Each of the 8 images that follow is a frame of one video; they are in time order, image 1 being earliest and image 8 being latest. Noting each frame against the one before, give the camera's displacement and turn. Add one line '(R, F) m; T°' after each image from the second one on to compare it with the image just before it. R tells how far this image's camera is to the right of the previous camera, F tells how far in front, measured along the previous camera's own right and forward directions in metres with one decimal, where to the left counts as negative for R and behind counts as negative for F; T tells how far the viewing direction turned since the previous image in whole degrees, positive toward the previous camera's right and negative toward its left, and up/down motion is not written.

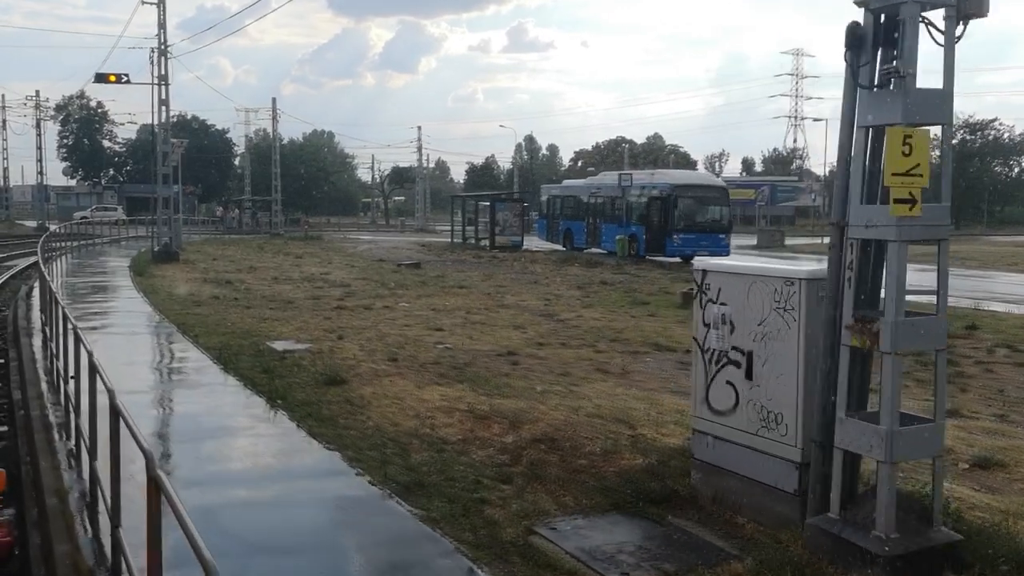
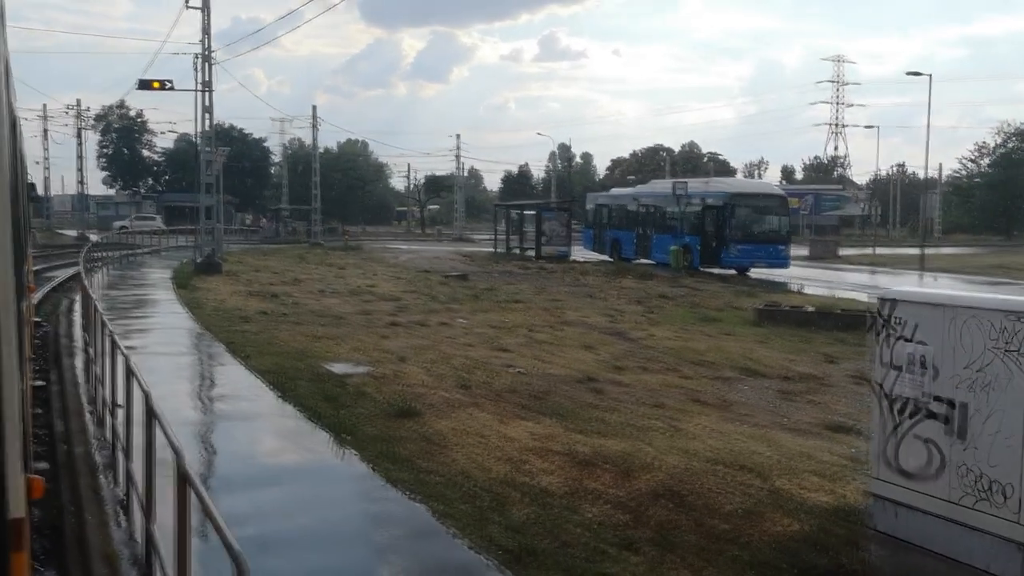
(-0.6, +1.1) m; -2°
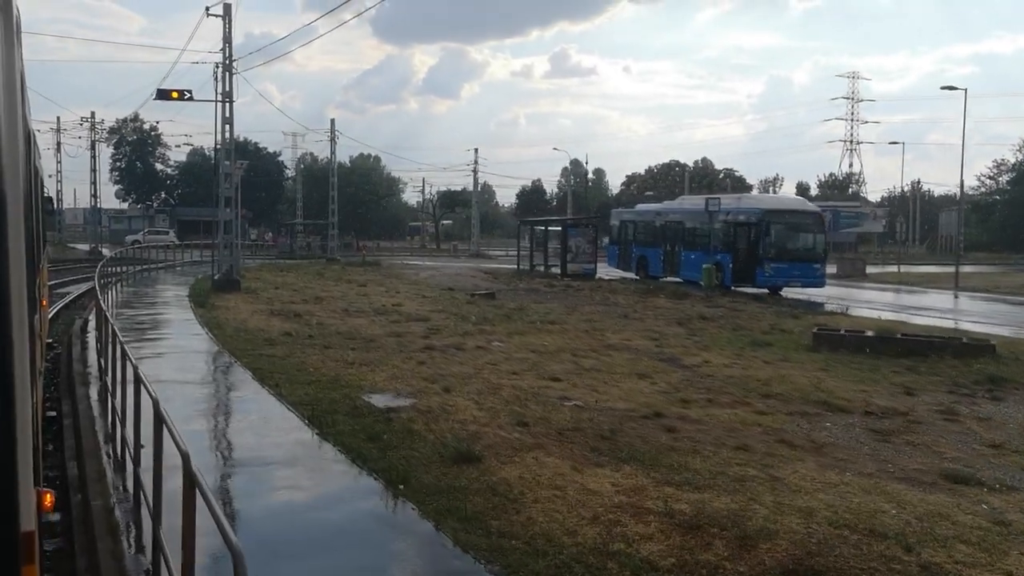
(-0.6, +1.1) m; -1°
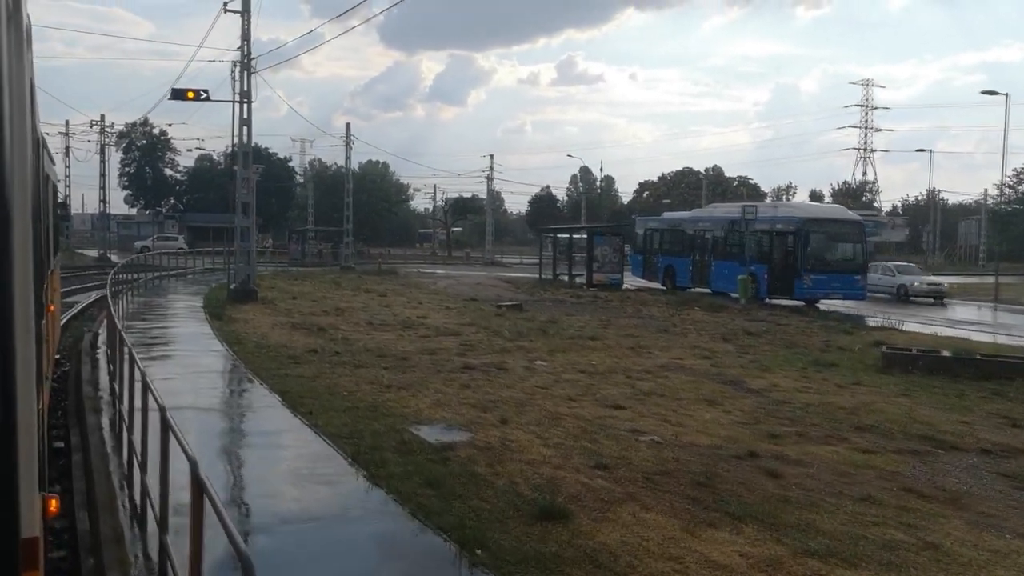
(-0.7, +1.4) m; 0°
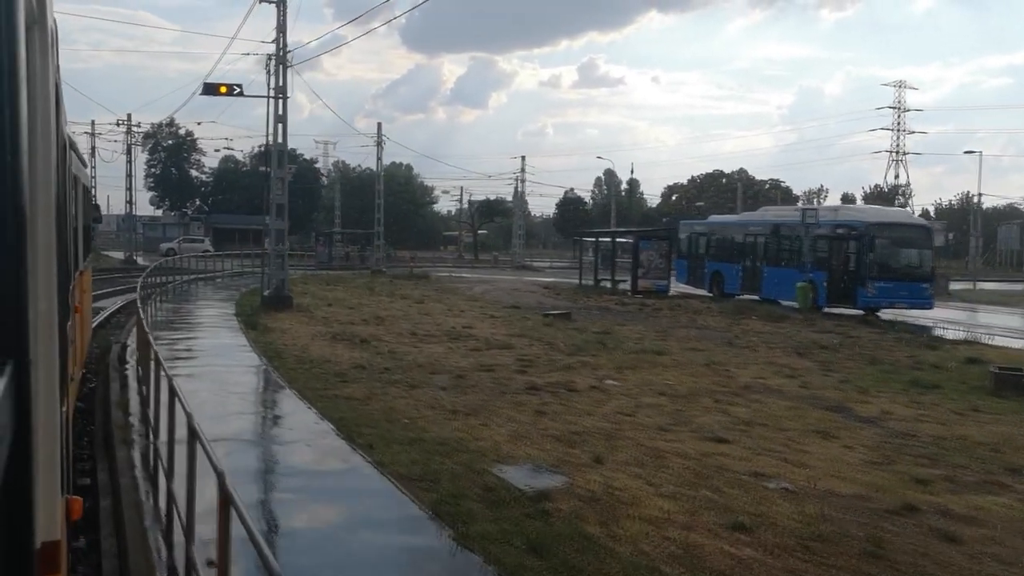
(-0.7, +1.6) m; -1°
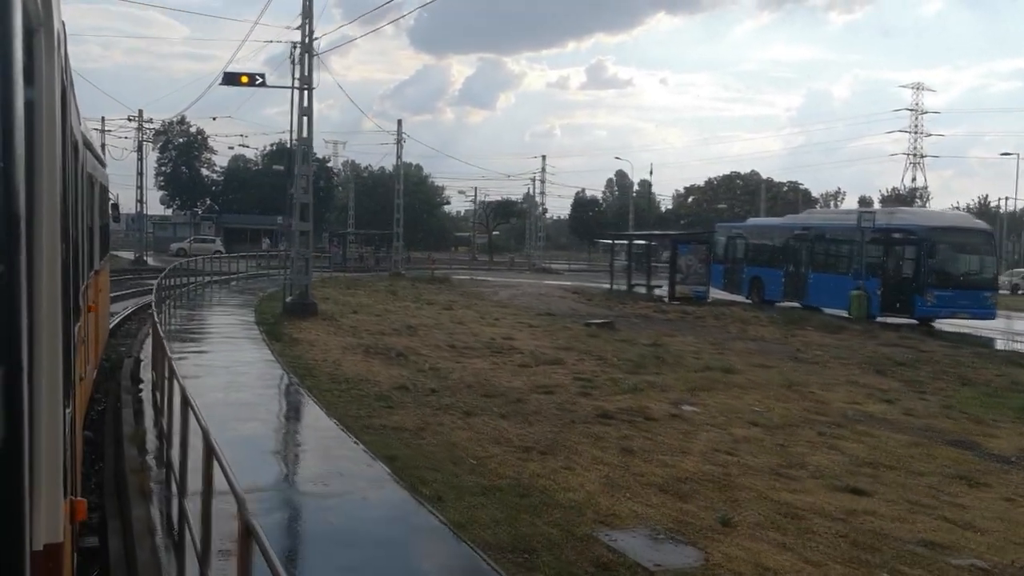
(-0.8, +1.7) m; 0°
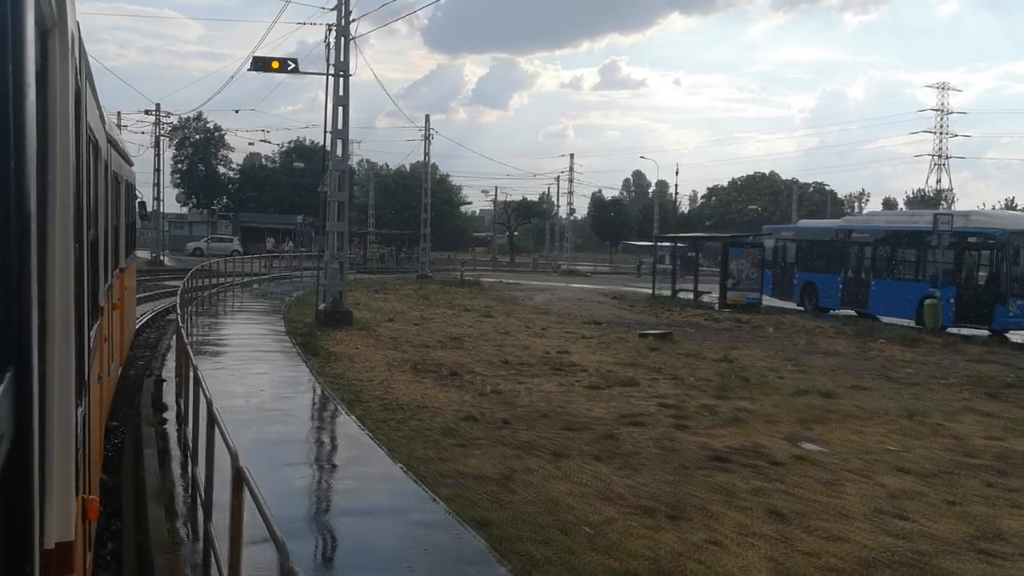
(-0.9, +2.0) m; -1°
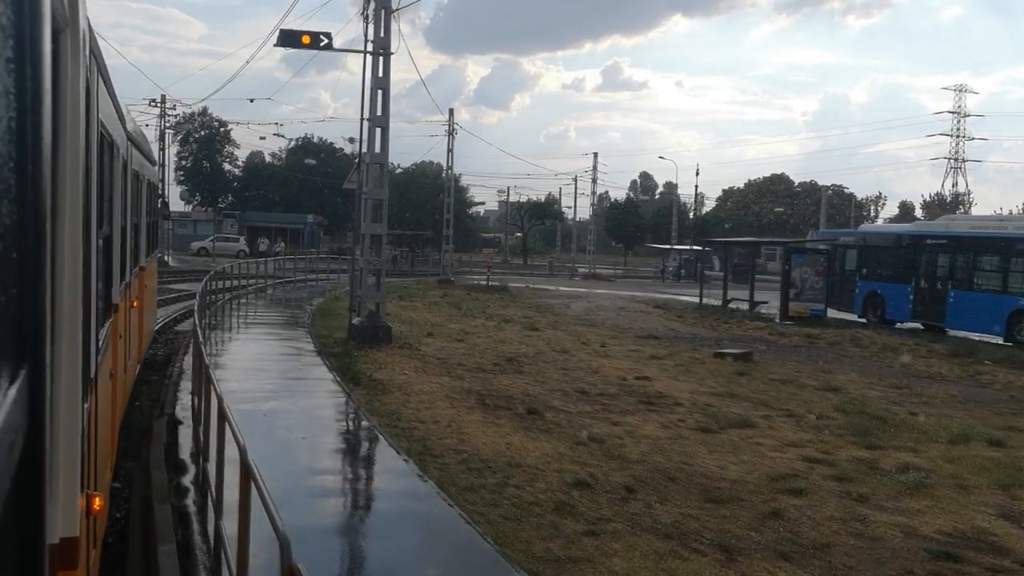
(-1.2, +2.8) m; 0°
